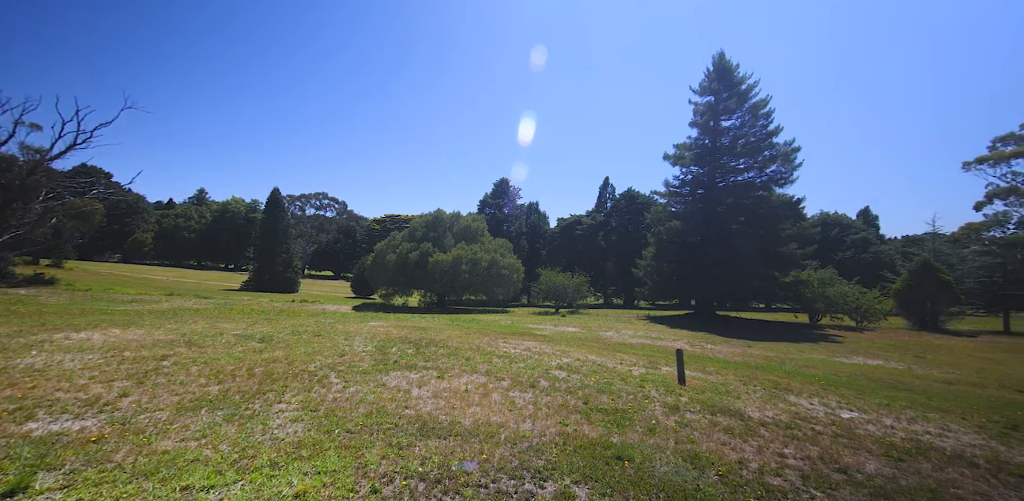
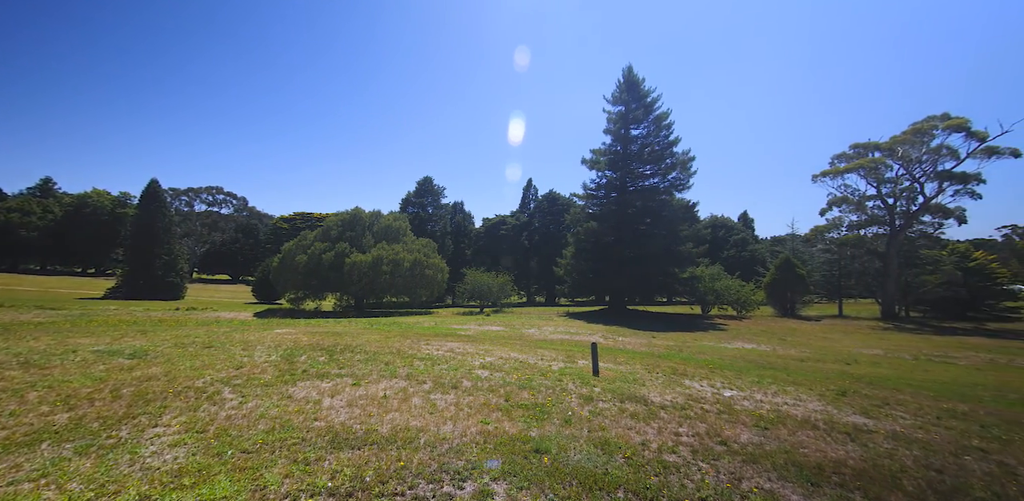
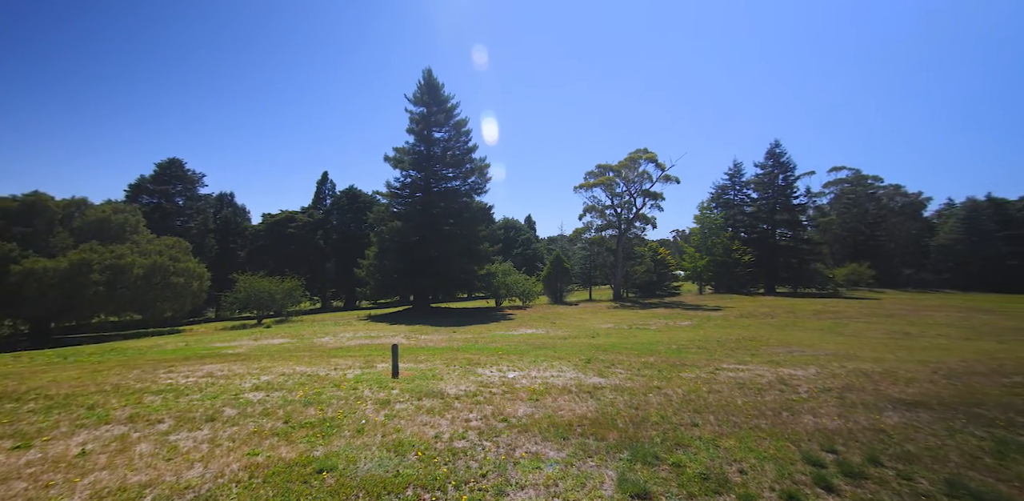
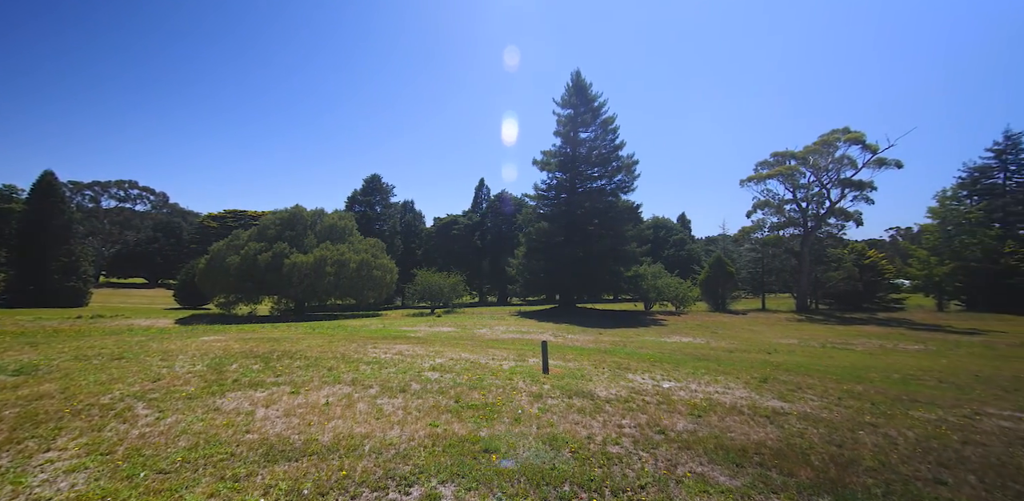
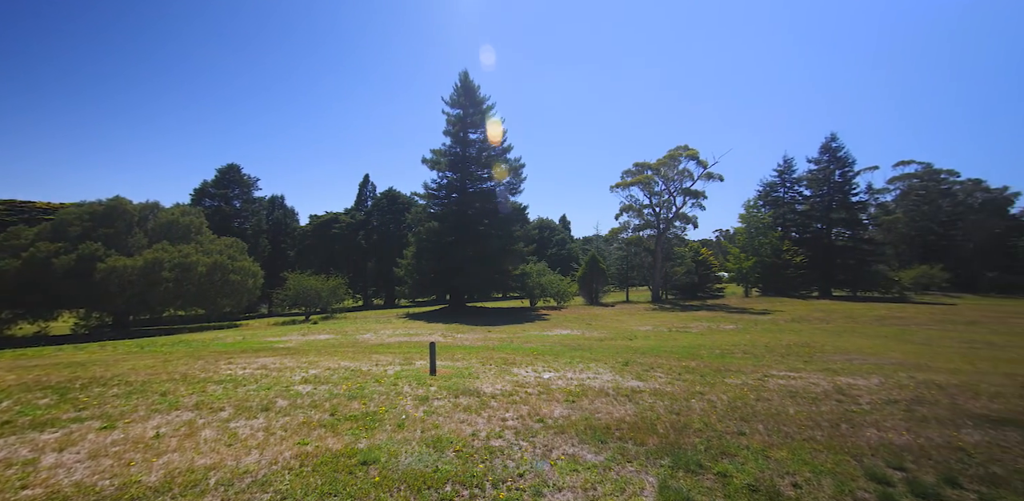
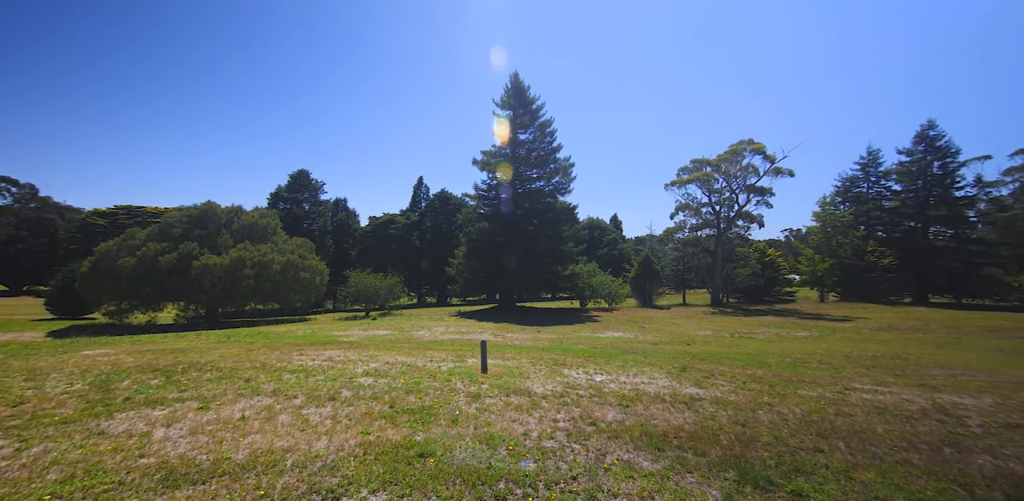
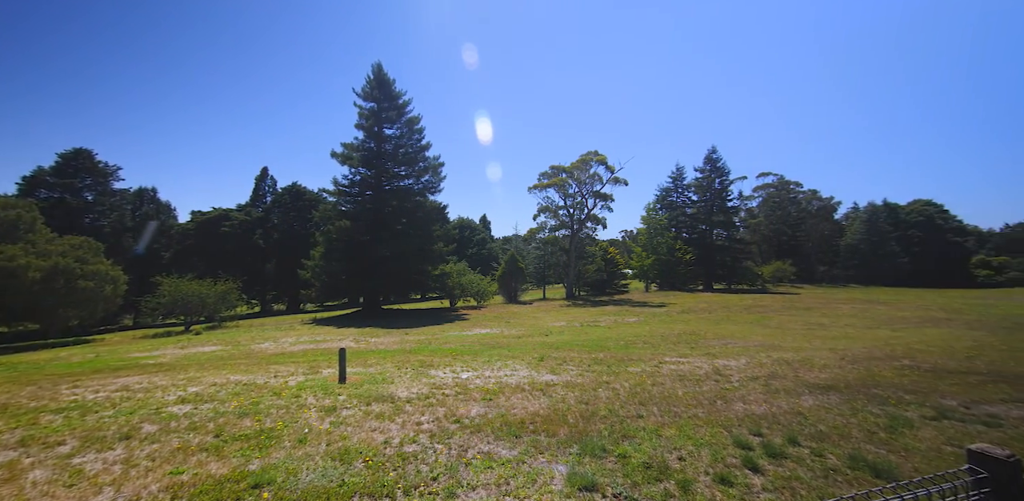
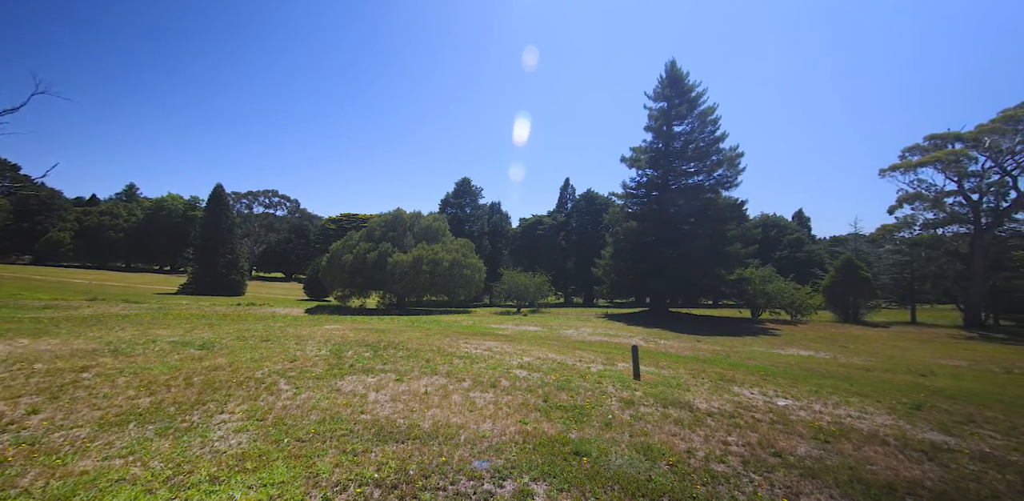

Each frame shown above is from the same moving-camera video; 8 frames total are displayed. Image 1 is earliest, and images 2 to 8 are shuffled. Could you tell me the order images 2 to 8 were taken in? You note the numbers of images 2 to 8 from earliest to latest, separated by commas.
8, 2, 4, 6, 5, 3, 7
